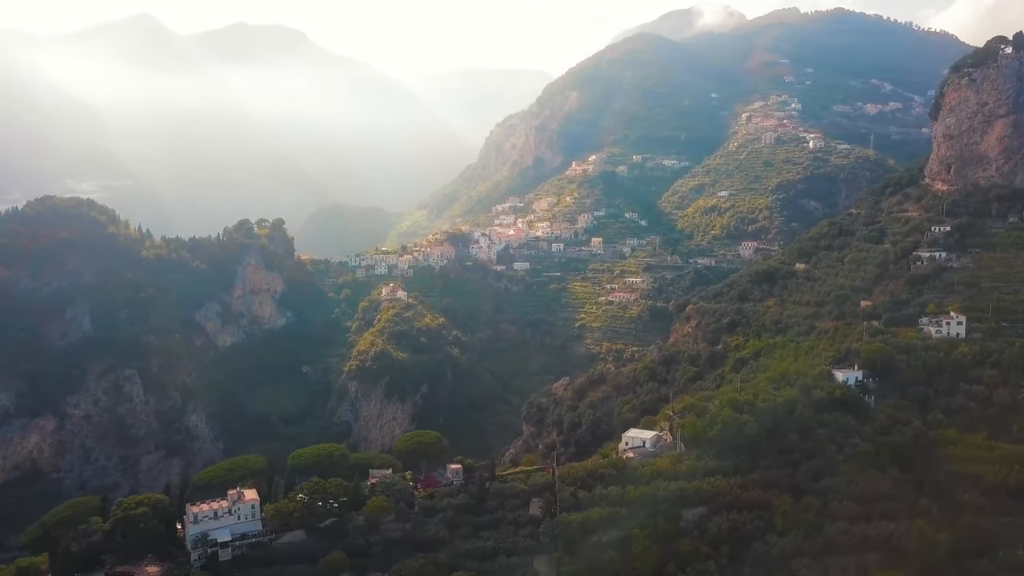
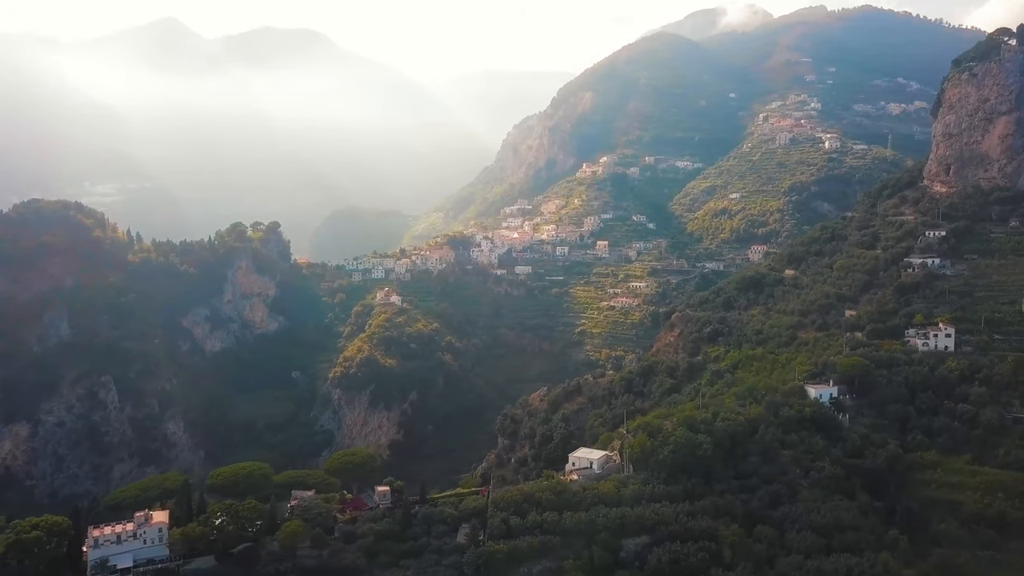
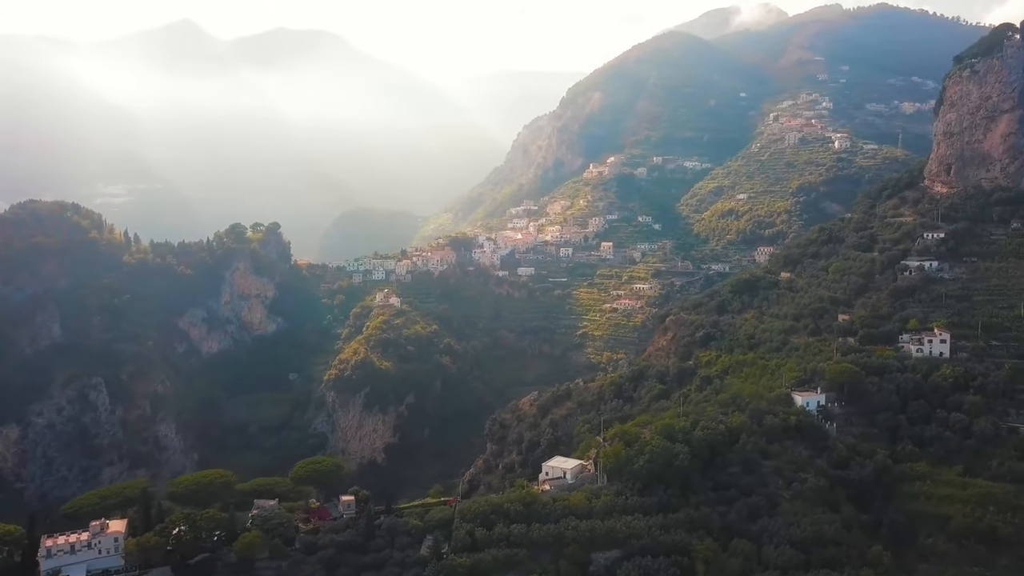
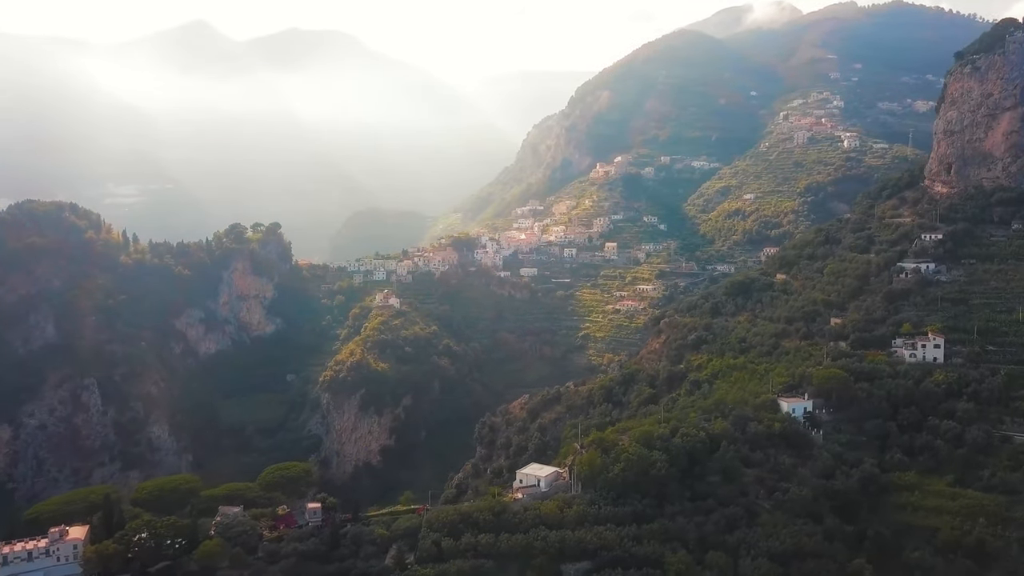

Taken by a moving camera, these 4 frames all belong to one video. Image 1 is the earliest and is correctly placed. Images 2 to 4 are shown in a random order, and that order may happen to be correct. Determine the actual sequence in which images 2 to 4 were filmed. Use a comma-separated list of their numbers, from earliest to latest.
2, 3, 4
